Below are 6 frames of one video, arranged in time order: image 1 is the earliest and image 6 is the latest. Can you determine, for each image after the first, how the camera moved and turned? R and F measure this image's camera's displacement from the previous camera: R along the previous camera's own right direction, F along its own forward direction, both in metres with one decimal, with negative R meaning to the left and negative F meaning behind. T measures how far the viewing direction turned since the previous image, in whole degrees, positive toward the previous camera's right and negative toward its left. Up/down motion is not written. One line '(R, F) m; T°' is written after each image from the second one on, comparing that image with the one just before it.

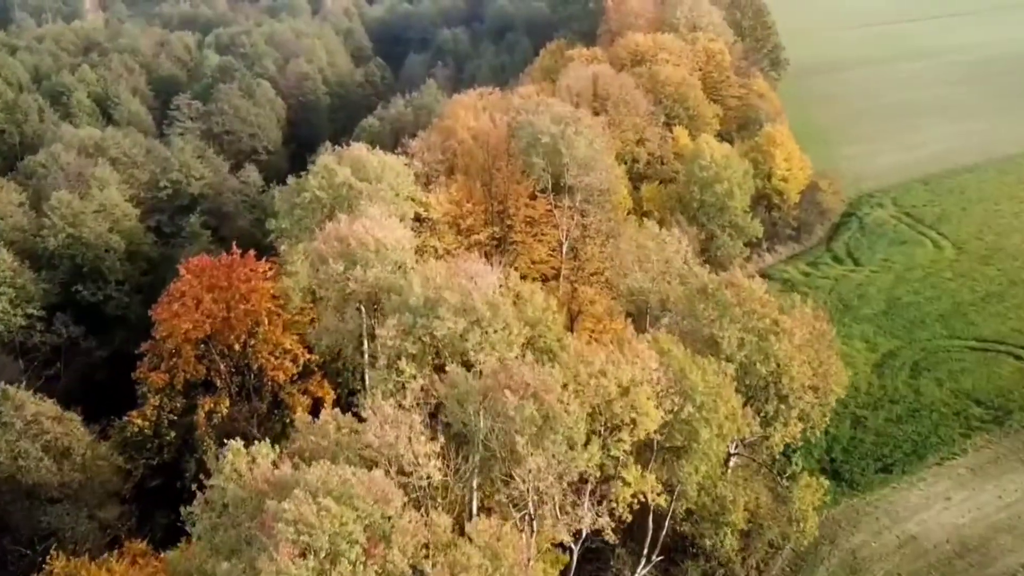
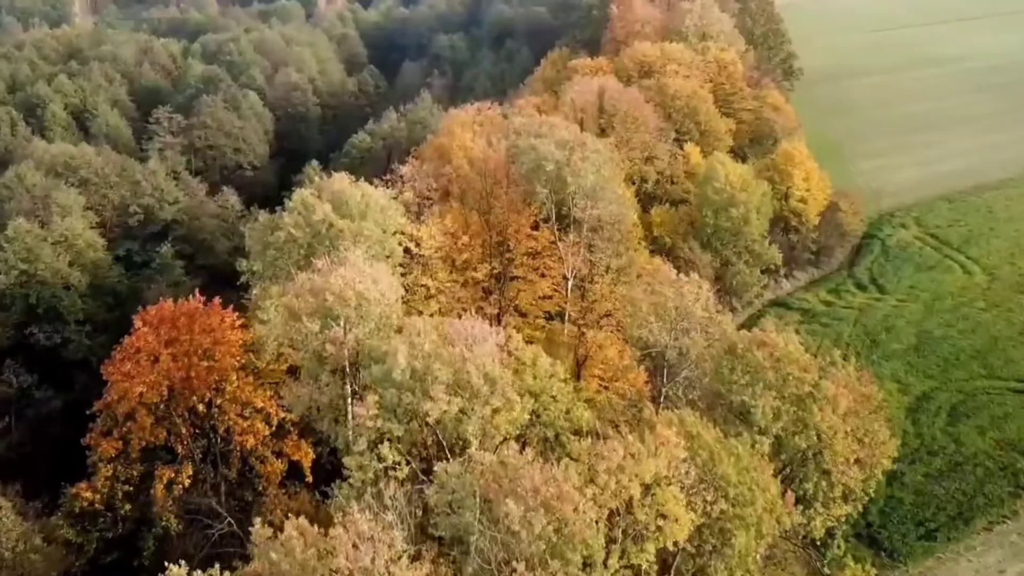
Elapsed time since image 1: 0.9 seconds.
(0.0, +4.2) m; 0°
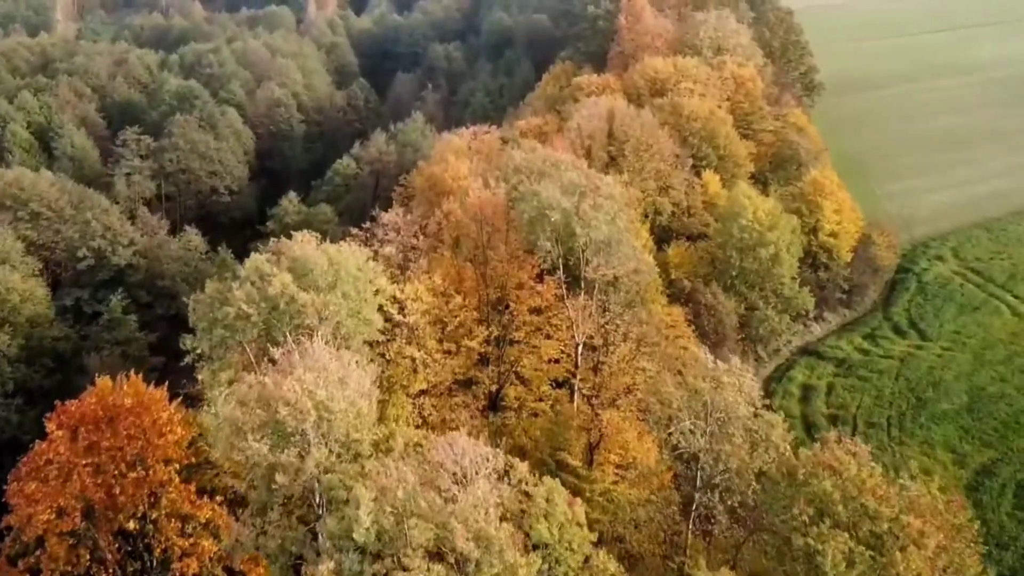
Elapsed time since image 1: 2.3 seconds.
(0.0, +6.0) m; 0°
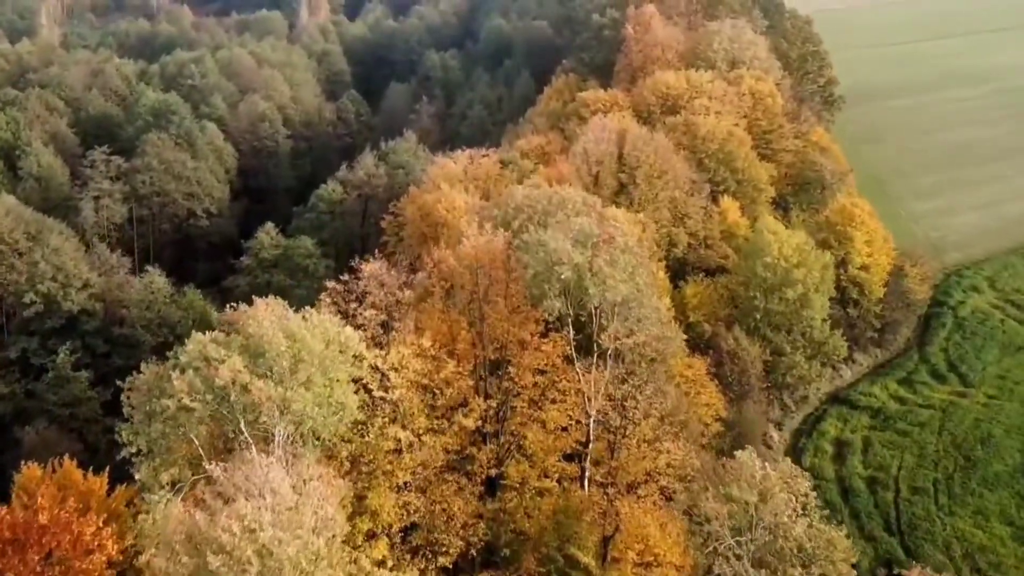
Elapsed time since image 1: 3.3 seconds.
(-0.1, +4.9) m; 0°
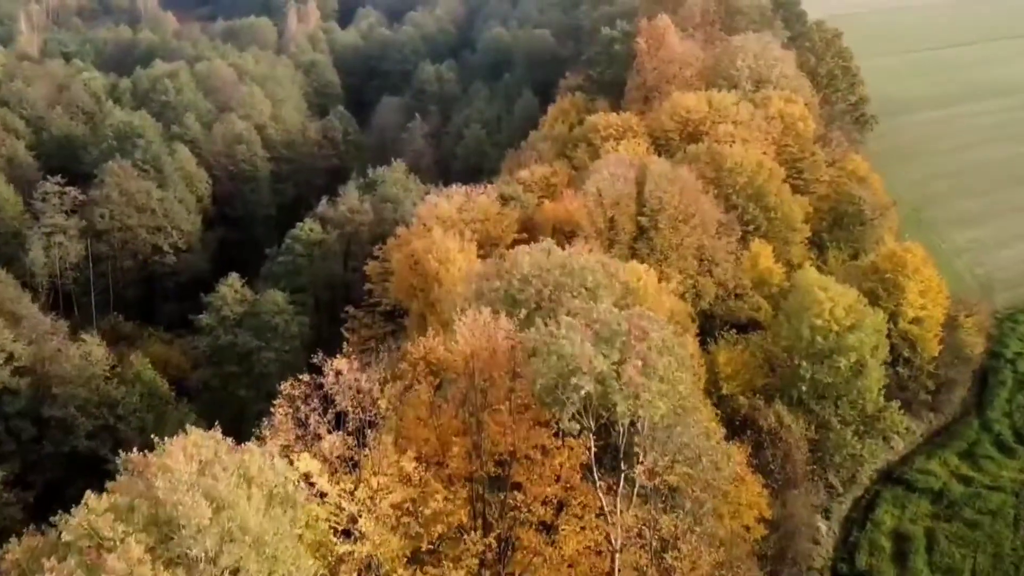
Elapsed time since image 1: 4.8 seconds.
(-0.2, +6.4) m; 0°
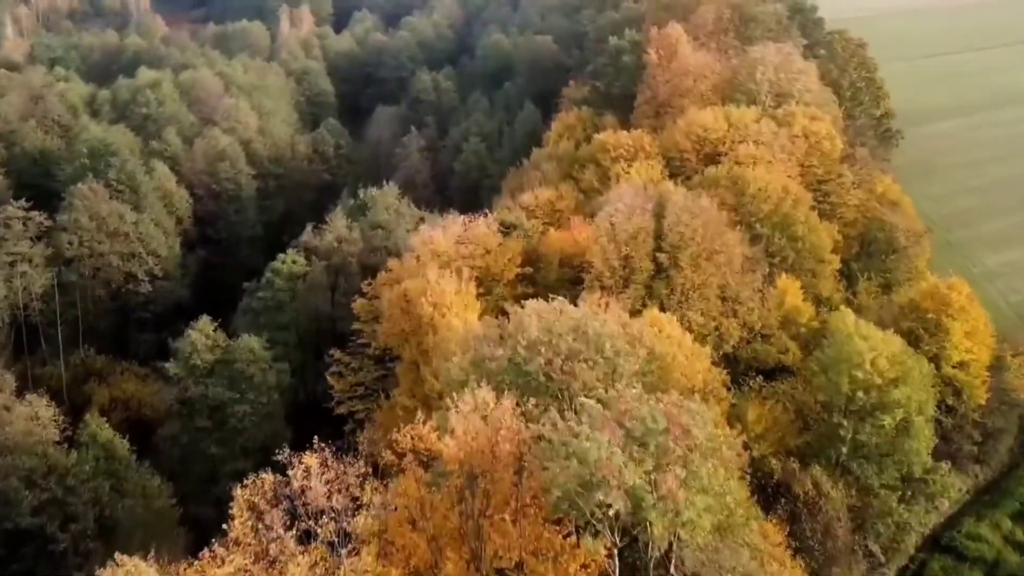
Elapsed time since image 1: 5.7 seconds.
(-0.2, +4.2) m; 0°
